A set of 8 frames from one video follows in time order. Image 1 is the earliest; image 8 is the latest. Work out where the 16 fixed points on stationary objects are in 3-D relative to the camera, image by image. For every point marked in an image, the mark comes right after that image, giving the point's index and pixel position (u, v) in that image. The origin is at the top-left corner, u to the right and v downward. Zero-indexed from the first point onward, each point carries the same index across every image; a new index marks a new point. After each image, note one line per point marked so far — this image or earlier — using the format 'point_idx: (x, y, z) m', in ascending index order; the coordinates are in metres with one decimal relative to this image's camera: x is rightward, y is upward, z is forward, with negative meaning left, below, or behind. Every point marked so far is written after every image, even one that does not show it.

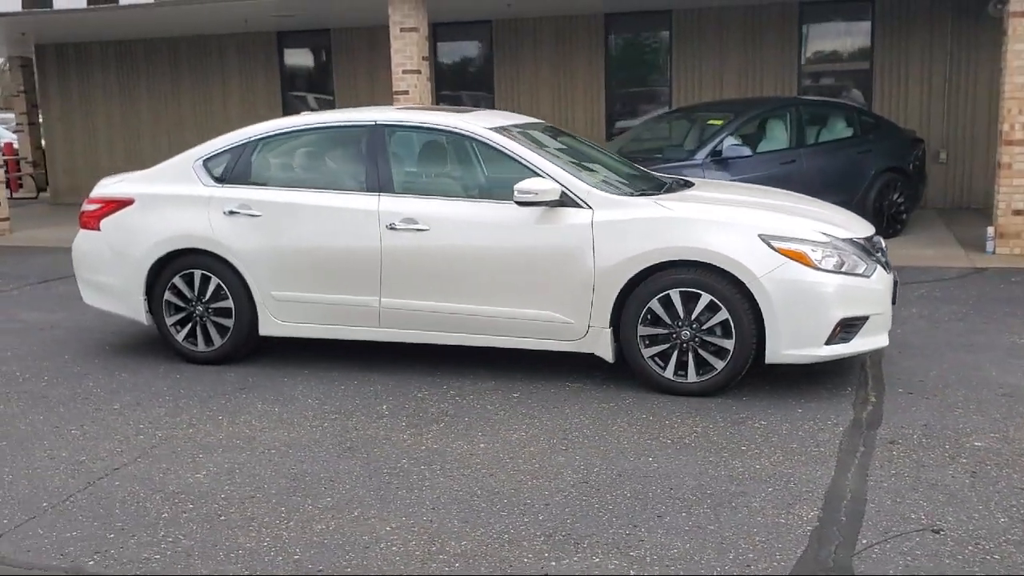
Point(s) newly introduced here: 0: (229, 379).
0: (-1.7, -0.5, +5.9) m
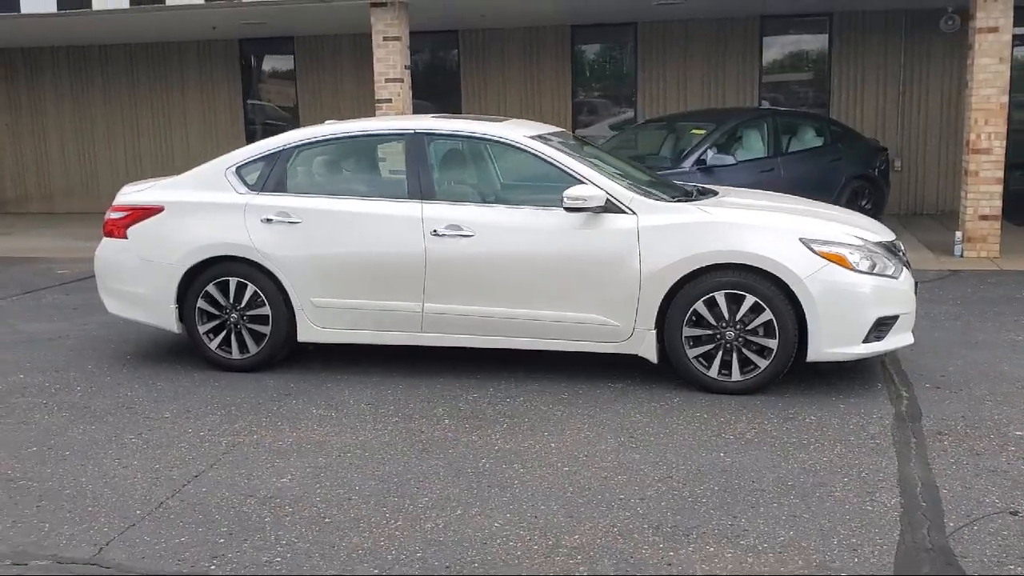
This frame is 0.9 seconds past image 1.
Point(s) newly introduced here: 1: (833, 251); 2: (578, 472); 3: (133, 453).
0: (-1.4, -0.6, +5.9) m
1: (+1.7, +0.2, +5.4) m
2: (+0.3, -0.8, +4.4) m
3: (-1.8, -0.8, +4.8) m
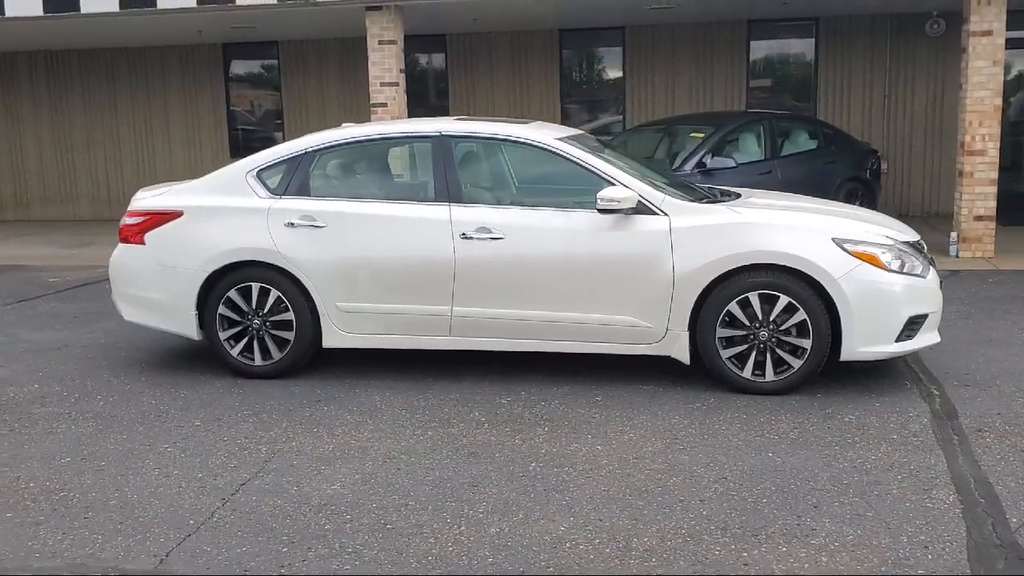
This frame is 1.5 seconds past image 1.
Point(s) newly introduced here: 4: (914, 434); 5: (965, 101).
0: (-1.2, -0.6, +5.8) m
1: (+1.9, +0.2, +5.4) m
2: (+0.5, -0.8, +4.4) m
3: (-1.6, -0.8, +4.7) m
4: (+2.0, -0.7, +4.9) m
5: (+4.6, +1.9, +10.1) m
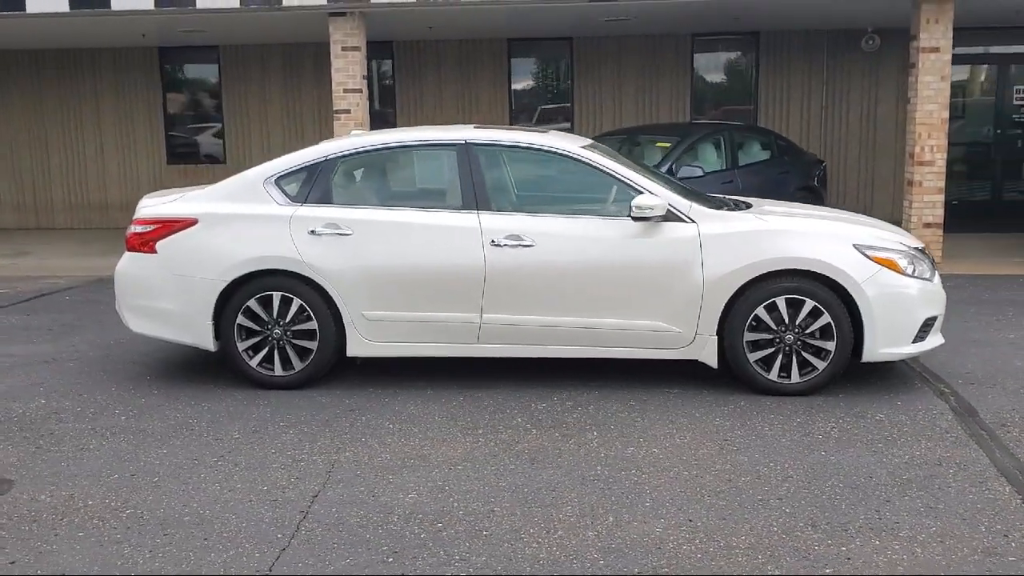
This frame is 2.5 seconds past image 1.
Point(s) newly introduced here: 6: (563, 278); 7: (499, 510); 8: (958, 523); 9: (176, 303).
0: (-1.1, -0.7, +5.7) m
1: (+2.1, +0.2, +5.7) m
2: (+0.9, -0.8, +4.5) m
3: (-1.3, -0.9, +4.6) m
4: (+2.2, -0.7, +5.1) m
5: (+4.3, +1.9, +10.6) m
6: (+0.3, +0.1, +5.8) m
7: (-0.1, -0.9, +4.1) m
8: (+1.8, -0.9, +3.9) m
9: (-2.0, -0.1, +6.0) m
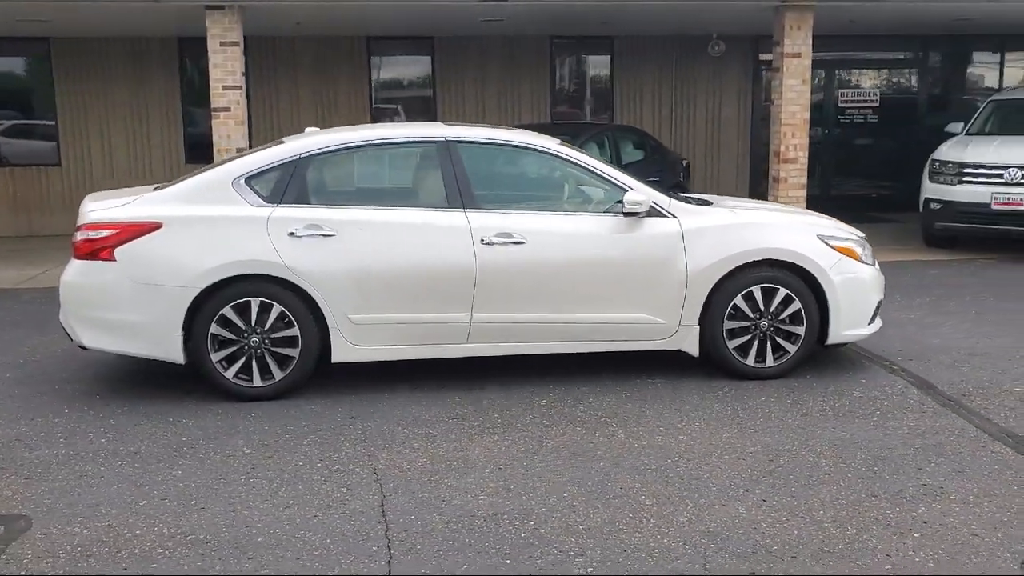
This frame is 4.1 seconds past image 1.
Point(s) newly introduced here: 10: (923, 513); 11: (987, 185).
0: (-1.1, -0.7, +5.5) m
1: (+2.0, +0.3, +6.1) m
2: (+1.1, -0.8, +4.7) m
3: (-1.0, -0.9, +4.3) m
4: (+2.3, -0.6, +5.6) m
5: (+3.1, +2.0, +11.4) m
6: (+0.2, +0.1, +5.8) m
7: (+0.3, -0.9, +4.1) m
8: (+2.1, -0.9, +4.3) m
9: (-2.1, -0.1, +5.6) m
10: (+1.7, -0.9, +4.0) m
11: (+5.2, +1.1, +10.9) m
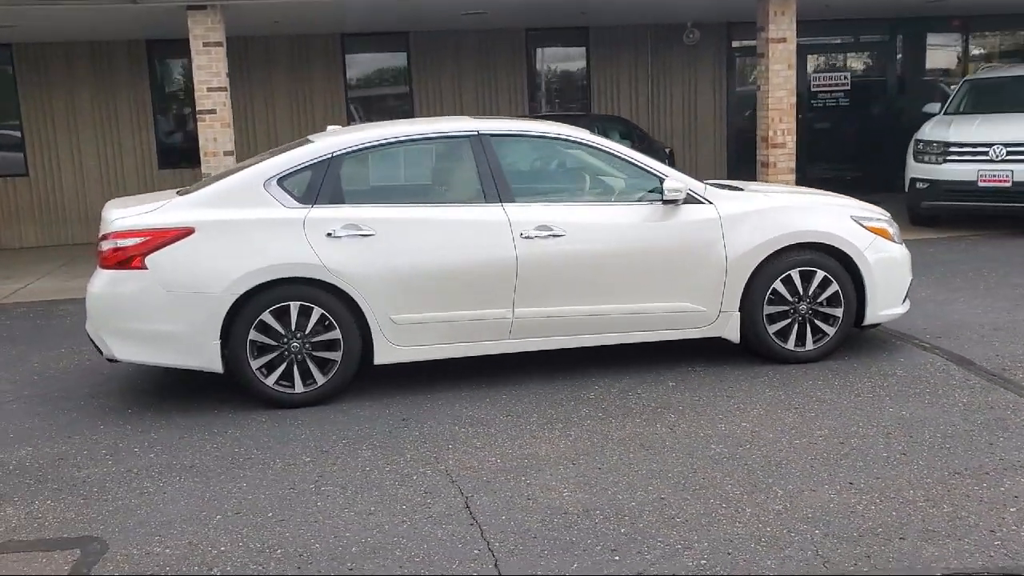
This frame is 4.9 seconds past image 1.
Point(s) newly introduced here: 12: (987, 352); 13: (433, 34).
0: (-0.8, -0.7, +5.4) m
1: (+2.2, +0.4, +6.1) m
2: (+1.4, -0.7, +4.7) m
3: (-0.7, -0.9, +4.2) m
4: (+2.6, -0.5, +5.6) m
5: (+2.9, +2.2, +11.5) m
6: (+0.5, +0.1, +5.8) m
7: (+0.6, -0.9, +4.1) m
8: (+2.4, -0.7, +4.4) m
9: (-1.8, -0.2, +5.4) m
10: (+2.0, -0.8, +4.0) m
11: (+5.1, +1.4, +11.1) m
12: (+2.9, -0.4, +6.2) m
13: (-1.1, +3.7, +14.4) m
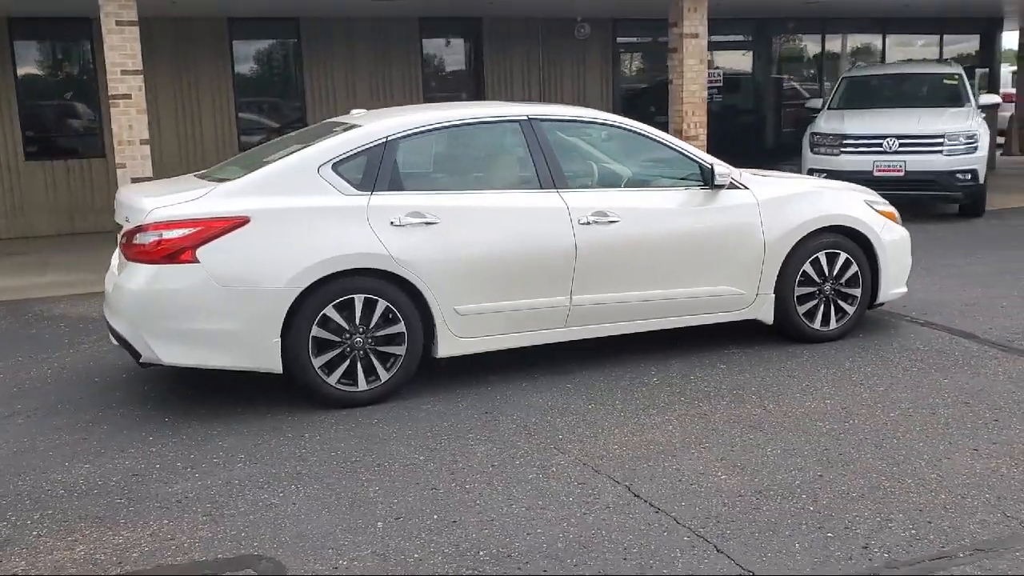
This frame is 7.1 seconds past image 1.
0: (-0.4, -0.6, +5.1) m
1: (+2.4, +0.5, +6.5) m
2: (+1.9, -0.6, +4.9) m
3: (0.0, -0.8, +4.0) m
4: (+2.9, -0.4, +6.0) m
5: (+2.0, +2.3, +11.8) m
6: (+0.8, +0.2, +5.8) m
7: (+1.3, -0.8, +4.1) m
8: (+3.0, -0.6, +4.8) m
9: (-1.4, -0.2, +4.9) m
10: (+2.6, -0.7, +4.4) m
11: (+4.3, +1.6, +11.9) m
12: (+3.1, -0.3, +6.7) m
13: (-2.6, +3.7, +13.9) m
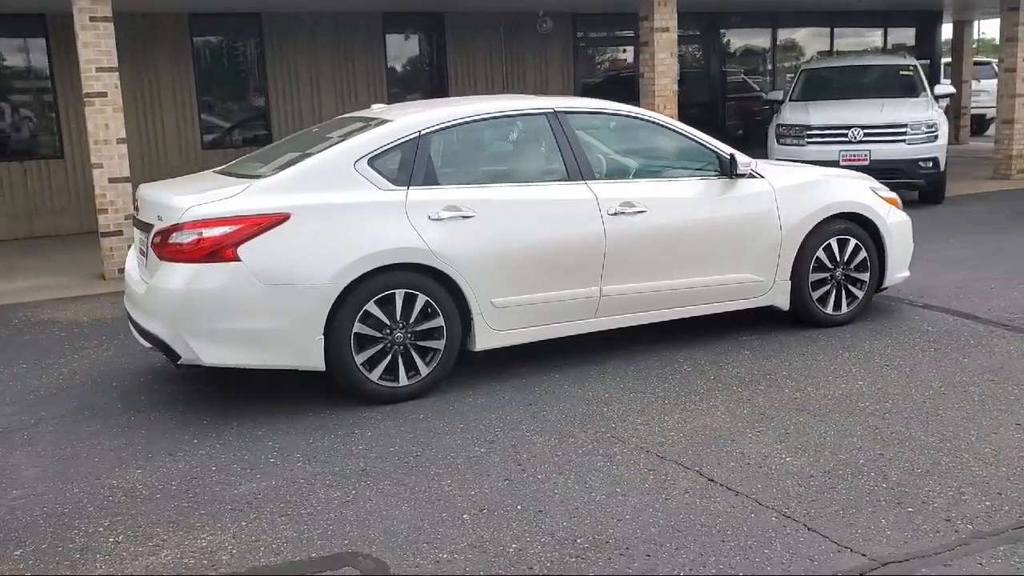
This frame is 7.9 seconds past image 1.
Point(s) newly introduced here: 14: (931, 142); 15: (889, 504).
0: (-0.1, -0.6, +5.1) m
1: (+2.5, +0.6, +6.7) m
2: (+2.2, -0.5, +5.0) m
3: (+0.3, -0.8, +4.0) m
4: (+3.0, -0.3, +6.3) m
5: (+1.7, +2.4, +12.0) m
6: (+0.9, +0.3, +5.8) m
7: (+1.6, -0.7, +4.3) m
8: (+3.2, -0.5, +5.0) m
9: (-1.2, -0.2, +4.9) m
10: (+2.9, -0.6, +4.6) m
11: (+3.9, +1.8, +12.2) m
12: (+3.2, -0.1, +6.9) m
13: (-3.1, +3.7, +13.7) m
14: (+5.1, +1.8, +12.1) m
15: (+1.4, -0.8, +3.7) m
